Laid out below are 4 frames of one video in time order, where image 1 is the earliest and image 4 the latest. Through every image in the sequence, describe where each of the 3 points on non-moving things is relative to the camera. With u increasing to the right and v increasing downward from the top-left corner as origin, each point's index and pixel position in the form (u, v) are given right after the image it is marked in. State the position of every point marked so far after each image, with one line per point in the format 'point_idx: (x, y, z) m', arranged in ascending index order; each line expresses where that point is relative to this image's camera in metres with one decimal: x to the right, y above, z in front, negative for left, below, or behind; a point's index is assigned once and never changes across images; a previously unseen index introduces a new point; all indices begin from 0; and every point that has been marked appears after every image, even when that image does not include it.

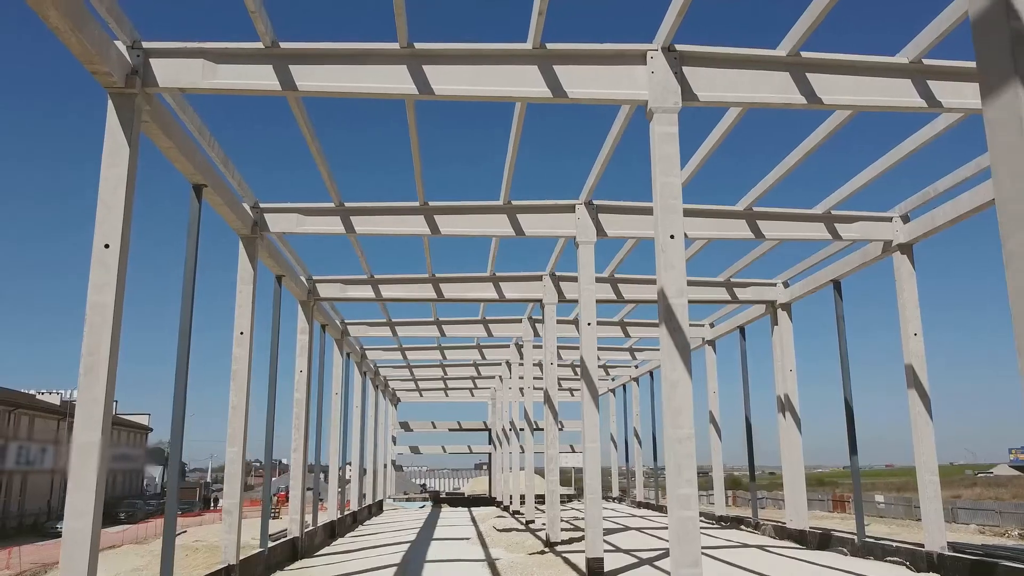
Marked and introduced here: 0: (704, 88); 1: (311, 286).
0: (+1.8, +1.9, +6.8) m
1: (-4.6, 0.0, +16.0) m
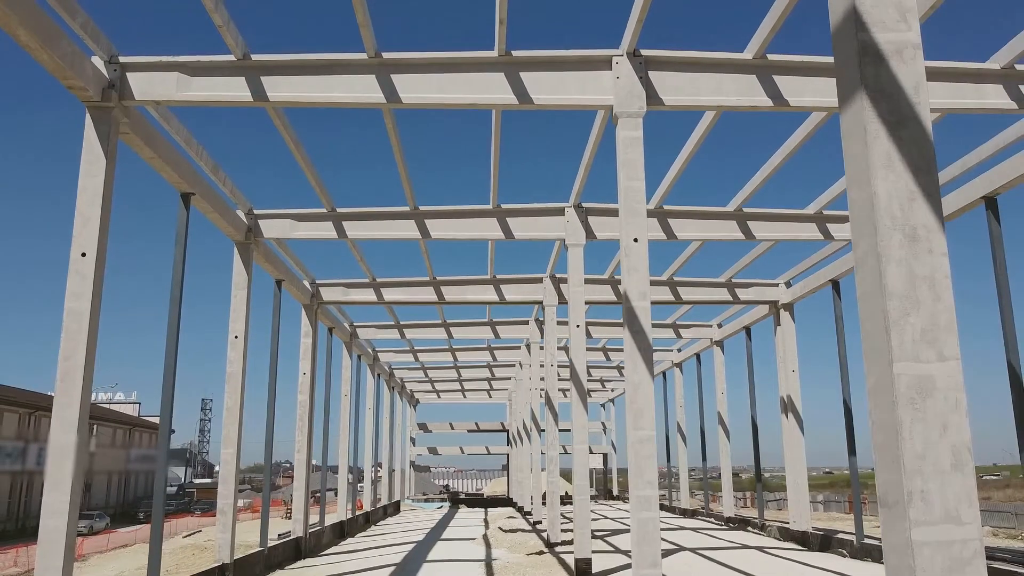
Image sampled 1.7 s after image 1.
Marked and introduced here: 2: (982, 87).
0: (+1.5, +1.9, +6.8) m
1: (-4.6, 0.0, +16.3) m
2: (+4.6, +2.0, +6.9) m
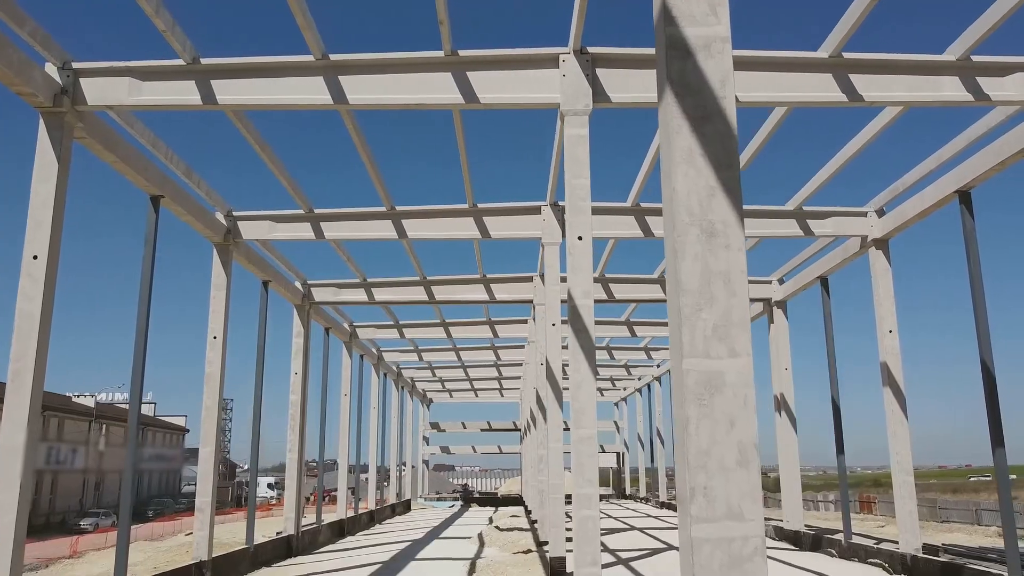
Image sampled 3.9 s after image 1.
0: (+1.0, +1.9, +6.8) m
1: (-4.8, -0.1, +16.4) m
2: (+4.1, +2.0, +6.8) m
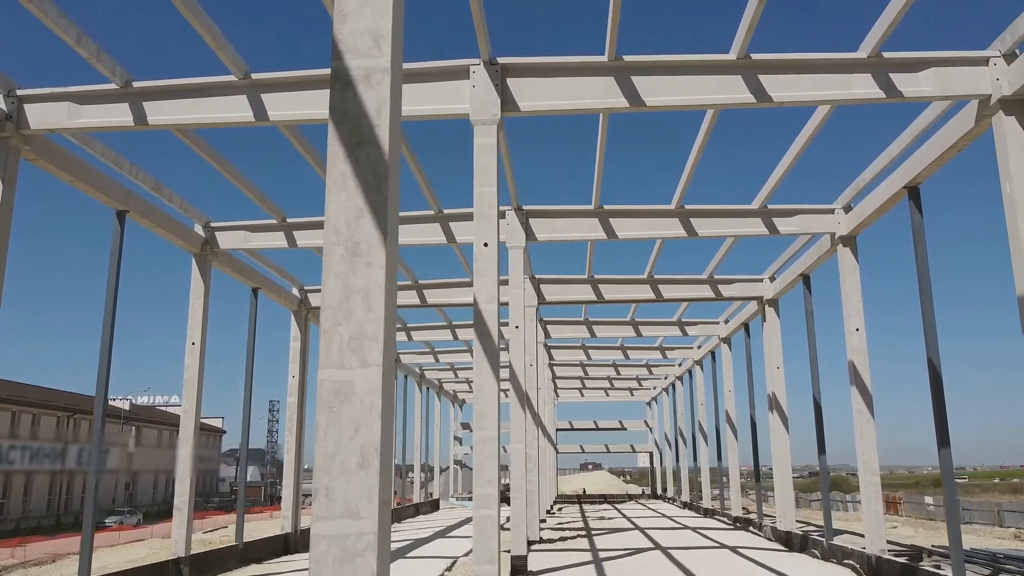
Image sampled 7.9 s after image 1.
0: (+0.1, +1.9, +6.9) m
1: (-5.0, -0.2, +16.9) m
2: (+3.2, +2.0, +6.8) m
